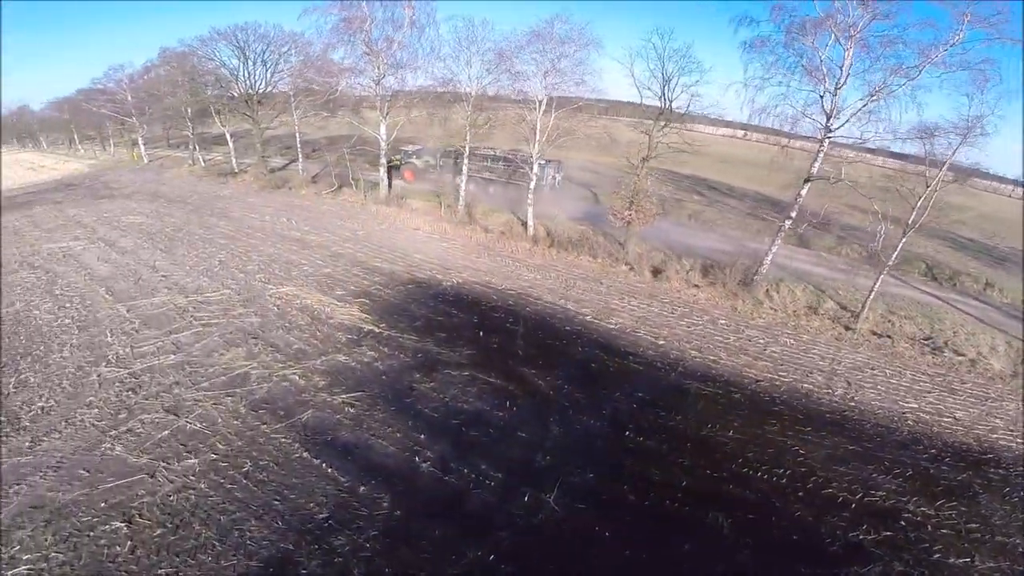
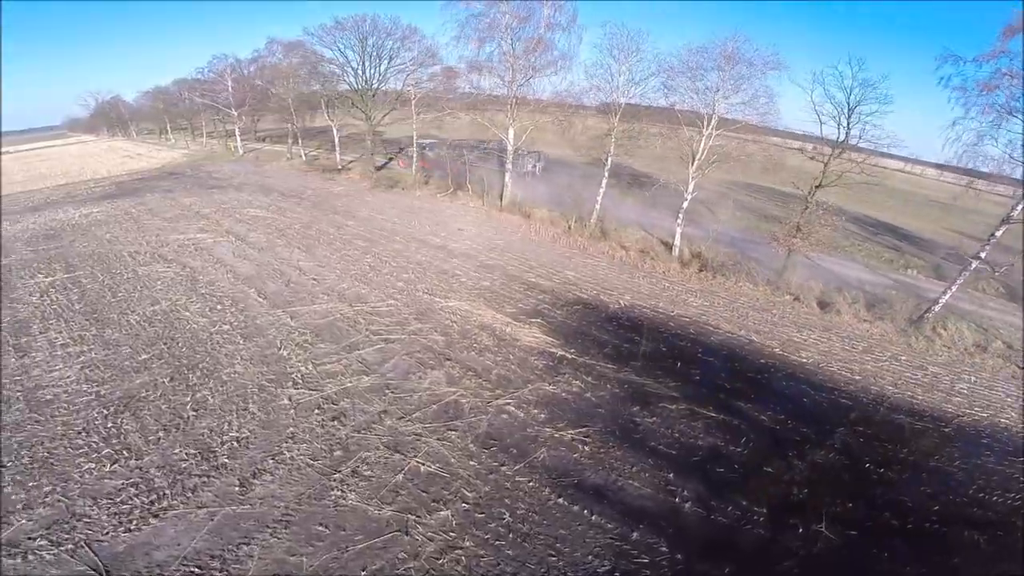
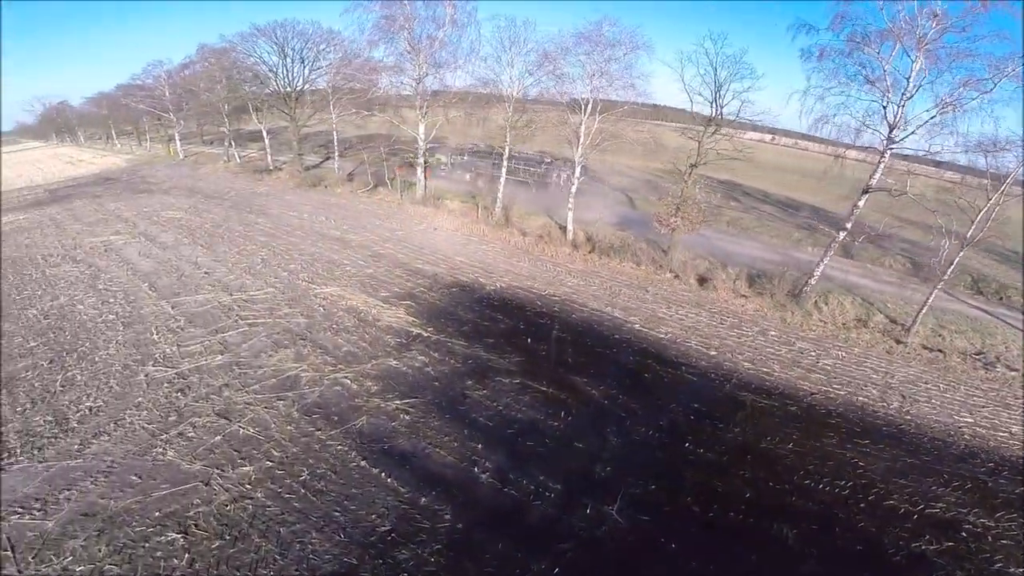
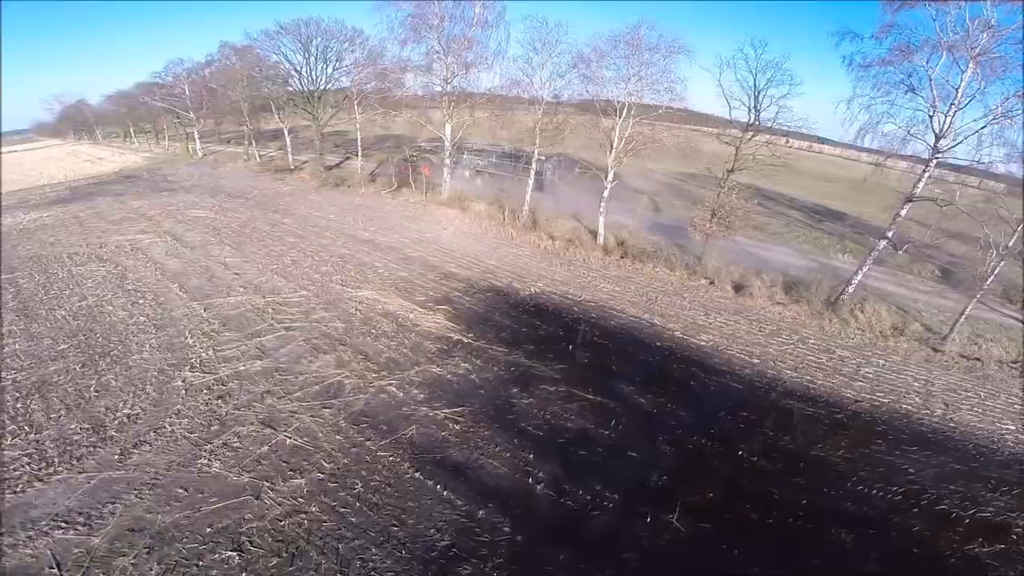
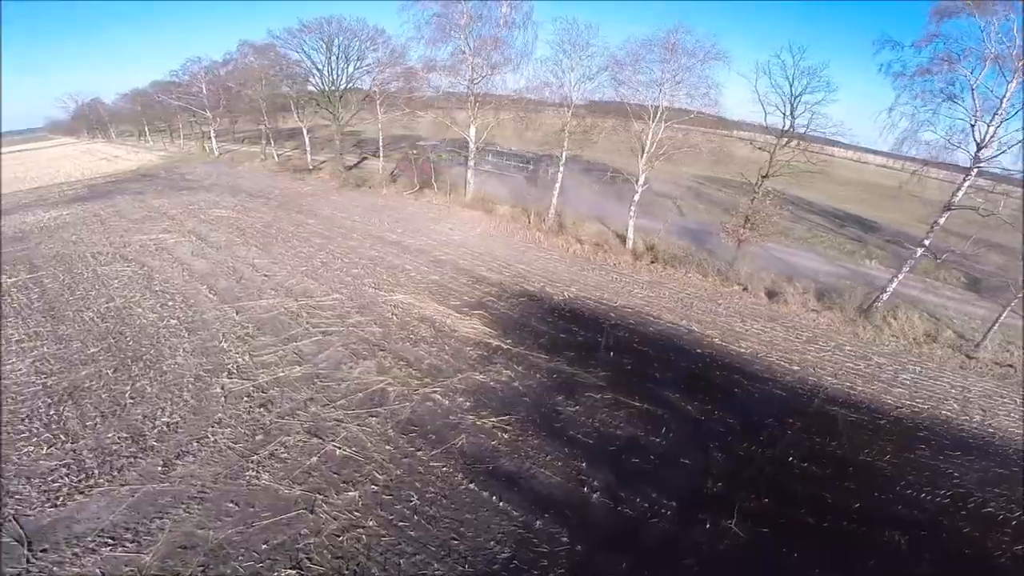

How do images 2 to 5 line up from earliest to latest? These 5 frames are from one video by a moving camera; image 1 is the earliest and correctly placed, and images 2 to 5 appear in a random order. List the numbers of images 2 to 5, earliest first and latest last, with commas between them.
3, 4, 5, 2
